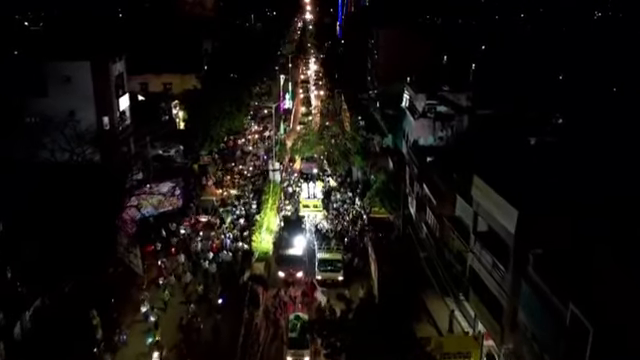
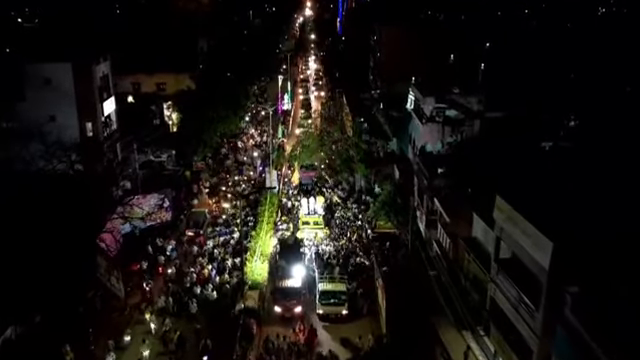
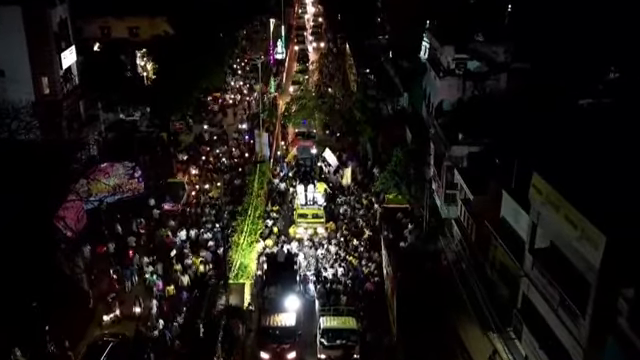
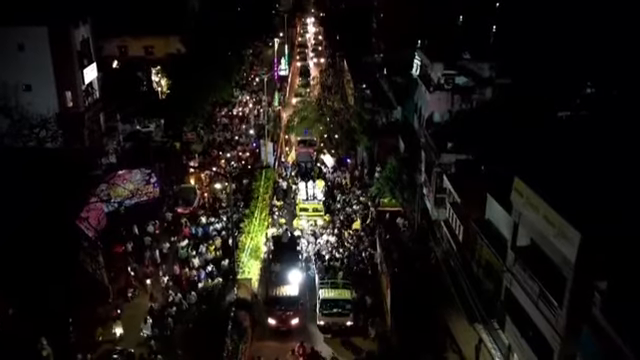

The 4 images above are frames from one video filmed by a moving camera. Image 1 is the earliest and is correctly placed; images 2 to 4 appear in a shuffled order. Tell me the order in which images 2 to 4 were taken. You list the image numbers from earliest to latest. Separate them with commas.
2, 4, 3
